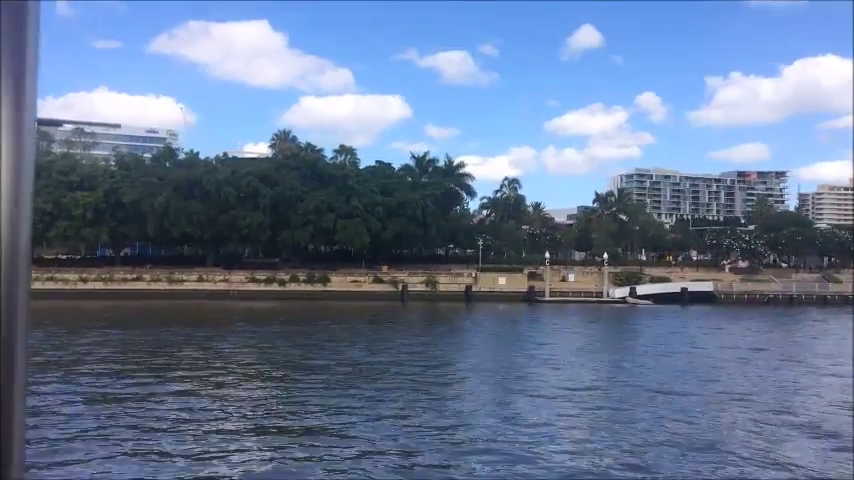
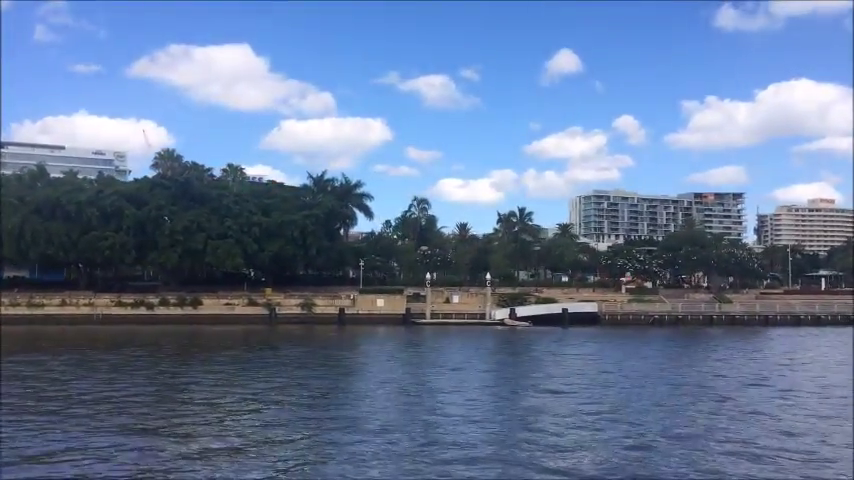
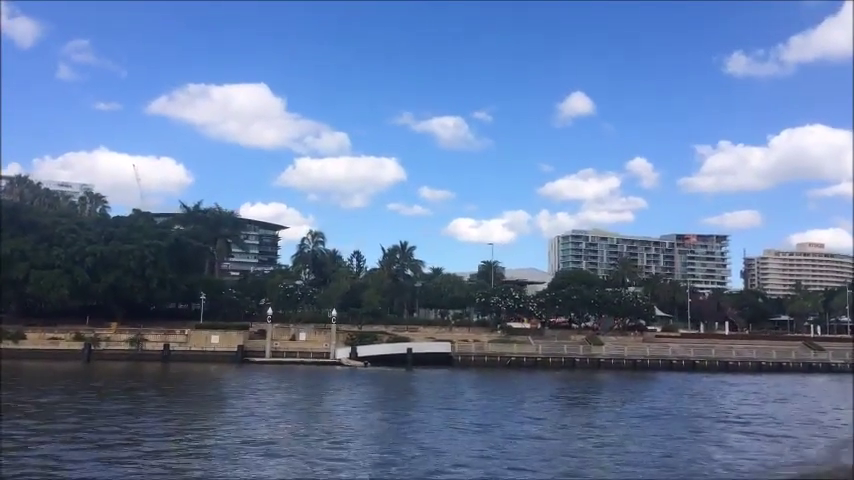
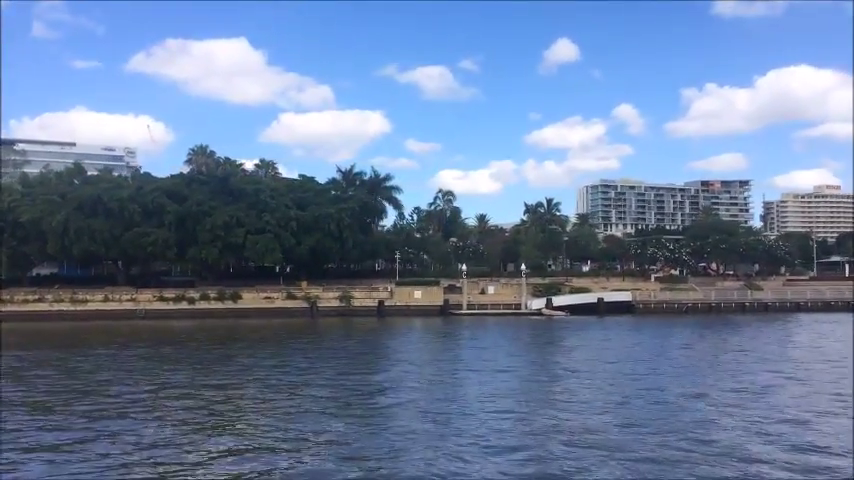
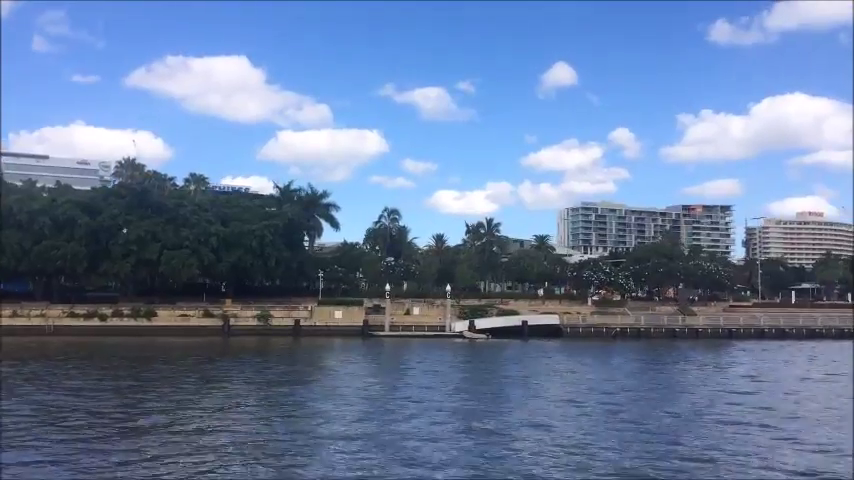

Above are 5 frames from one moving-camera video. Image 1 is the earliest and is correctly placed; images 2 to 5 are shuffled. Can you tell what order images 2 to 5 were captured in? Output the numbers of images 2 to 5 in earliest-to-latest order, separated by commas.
4, 2, 5, 3
